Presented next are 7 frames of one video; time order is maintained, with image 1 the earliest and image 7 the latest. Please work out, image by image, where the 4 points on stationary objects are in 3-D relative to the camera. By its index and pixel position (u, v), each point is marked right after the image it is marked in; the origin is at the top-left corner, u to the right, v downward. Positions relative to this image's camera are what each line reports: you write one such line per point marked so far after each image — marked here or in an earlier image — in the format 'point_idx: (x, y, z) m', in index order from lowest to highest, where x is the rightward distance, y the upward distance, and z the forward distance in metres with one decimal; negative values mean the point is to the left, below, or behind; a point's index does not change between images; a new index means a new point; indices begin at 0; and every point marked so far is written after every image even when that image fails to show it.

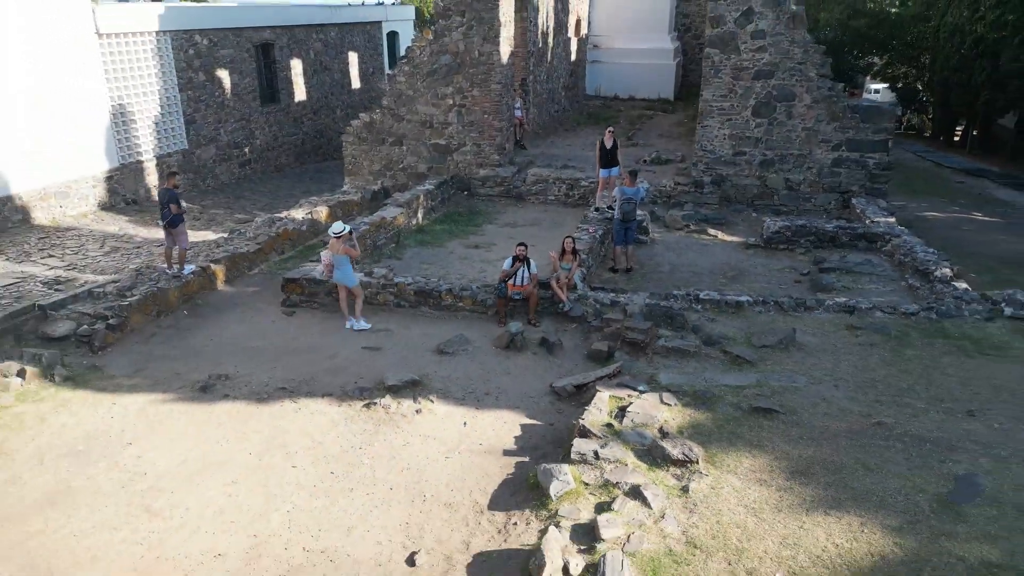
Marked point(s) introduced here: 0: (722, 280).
0: (+2.2, +0.1, +8.2) m
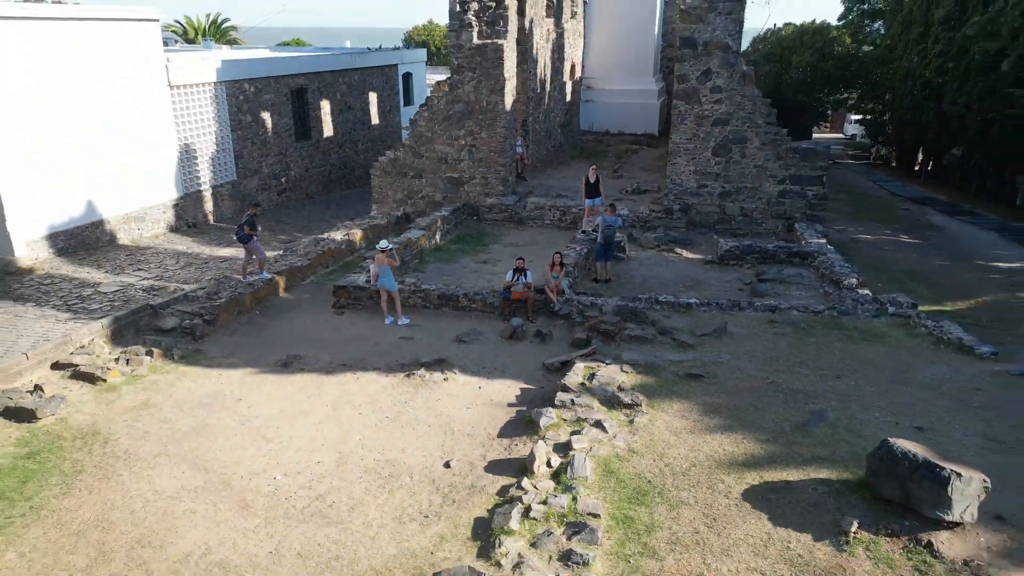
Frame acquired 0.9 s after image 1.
0: (+2.3, 0.0, +10.4) m
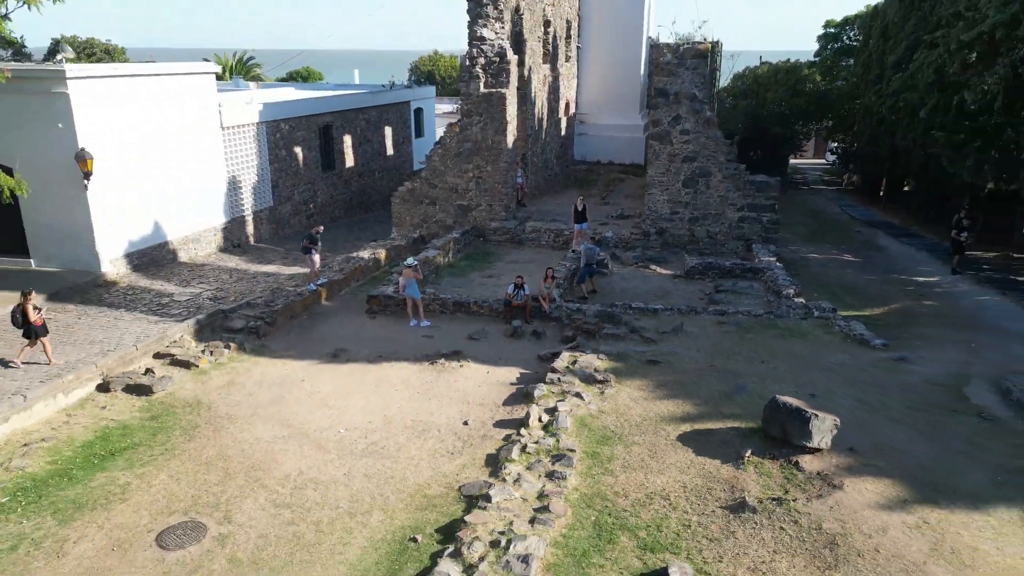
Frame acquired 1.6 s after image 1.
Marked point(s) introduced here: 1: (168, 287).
0: (+2.3, -0.1, +12.6) m
1: (-6.0, 0.0, +13.5) m
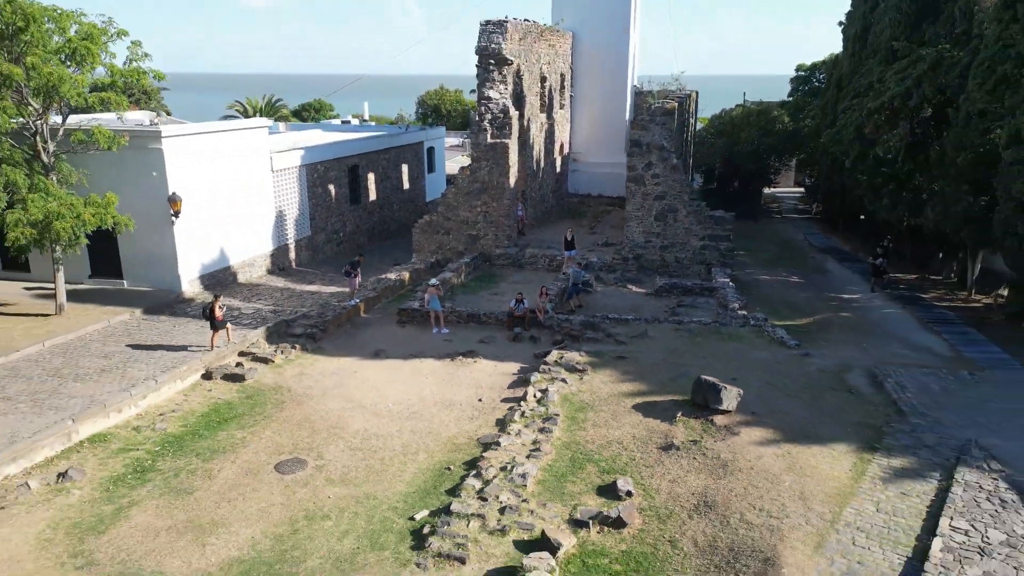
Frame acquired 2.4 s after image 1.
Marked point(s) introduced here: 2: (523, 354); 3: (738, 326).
0: (+2.3, -0.5, +15.8) m
1: (-5.9, -0.3, +16.6) m
2: (+0.2, -1.2, +13.7) m
3: (+4.1, -0.7, +14.2) m
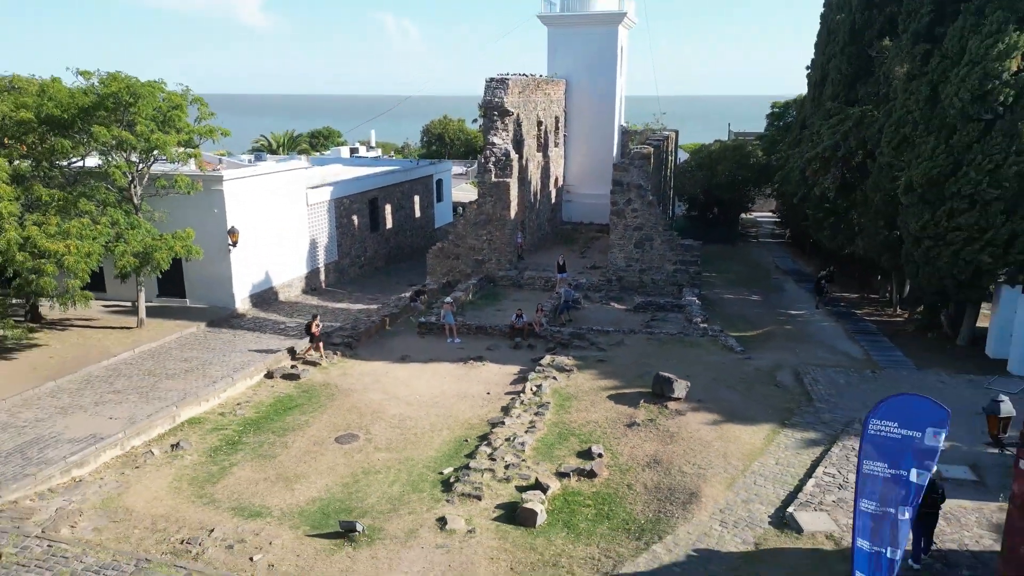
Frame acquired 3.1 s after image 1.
0: (+2.3, -0.9, +18.9) m
1: (-5.9, -0.8, +19.8) m
2: (+0.2, -1.6, +16.9) m
3: (+4.2, -1.1, +17.4) m
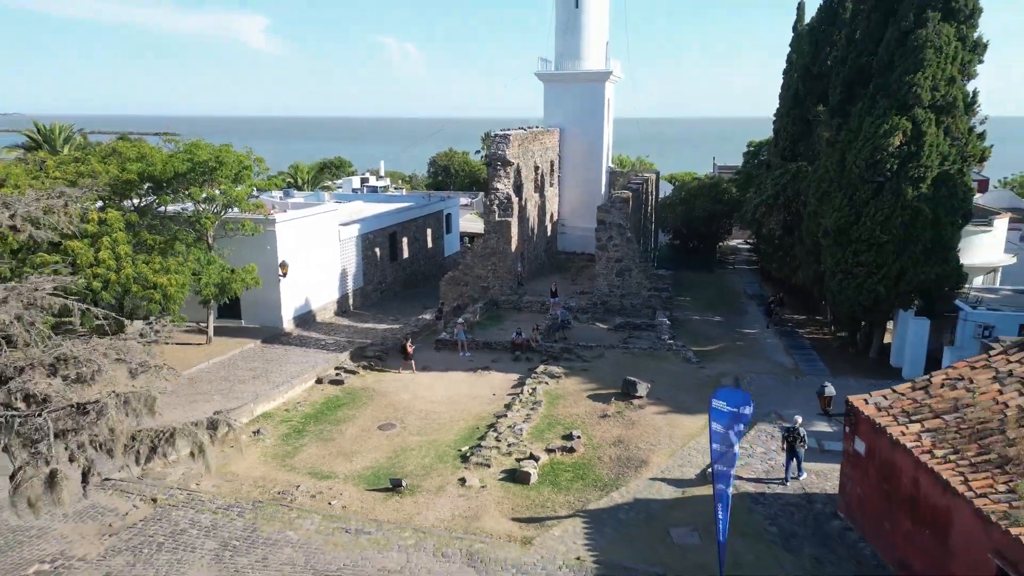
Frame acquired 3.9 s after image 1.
0: (+2.4, -1.5, +22.9) m
1: (-5.9, -1.5, +23.8) m
2: (+0.2, -2.2, +20.8) m
3: (+4.2, -1.7, +21.3) m
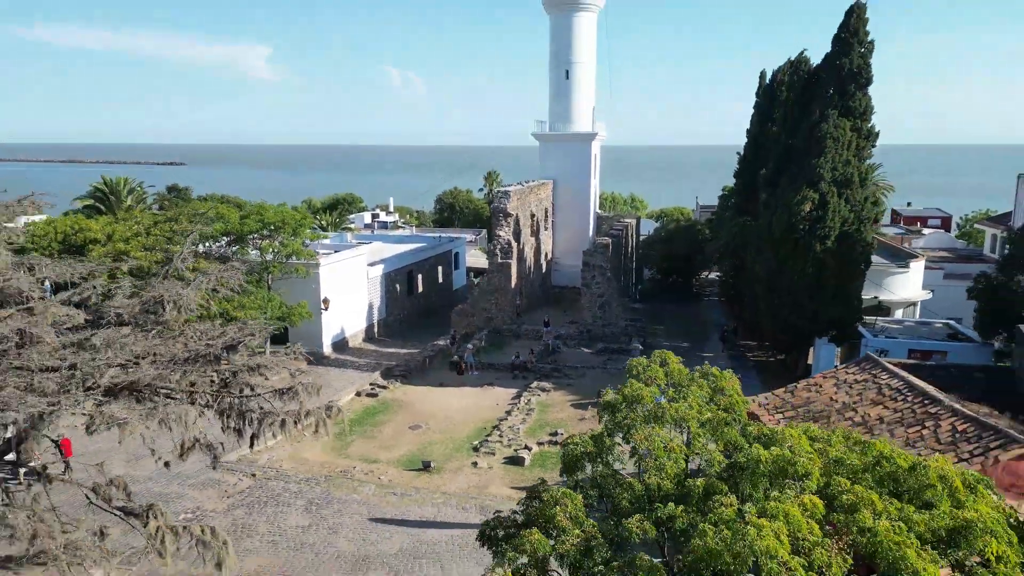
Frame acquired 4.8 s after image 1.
0: (+2.4, -2.7, +28.0) m
1: (-5.9, -2.6, +28.8) m
2: (+0.2, -3.2, +25.9) m
3: (+4.2, -2.8, +26.4) m
